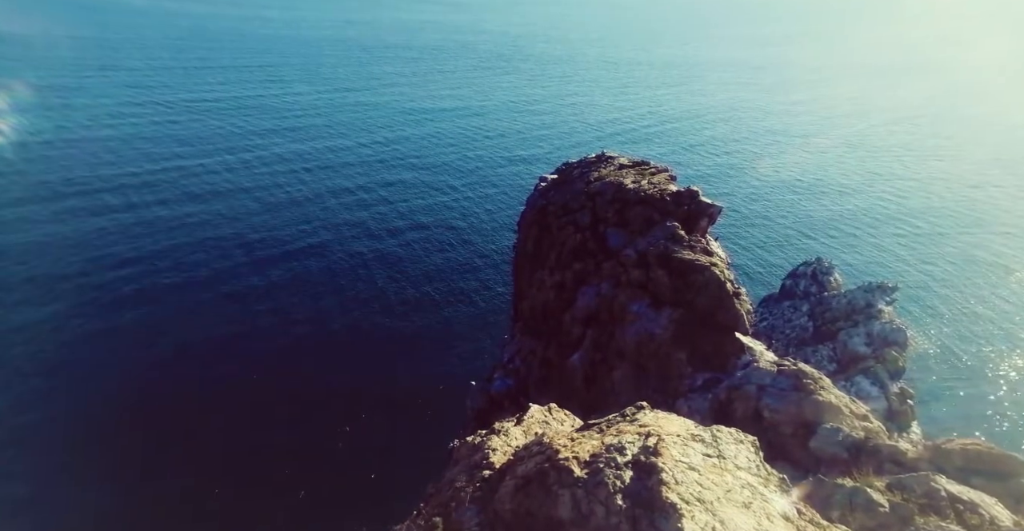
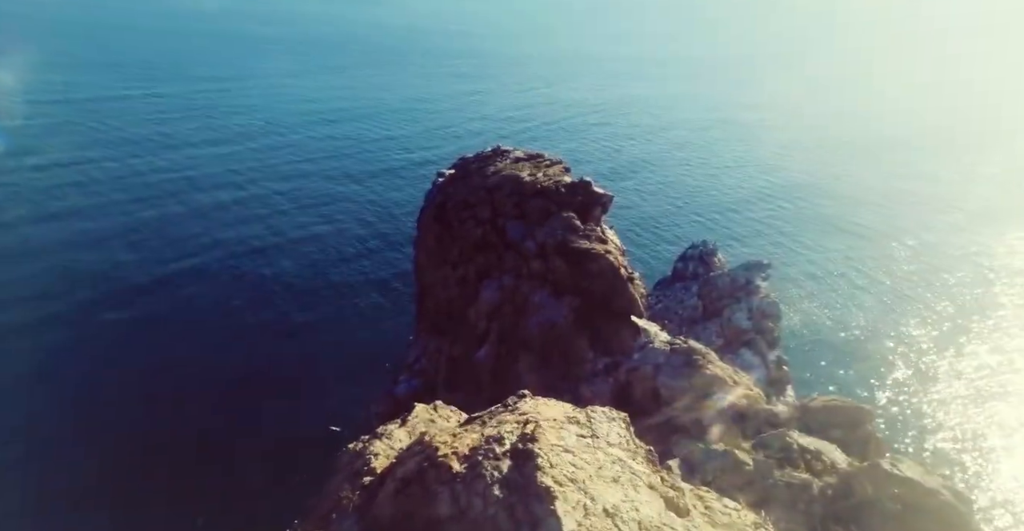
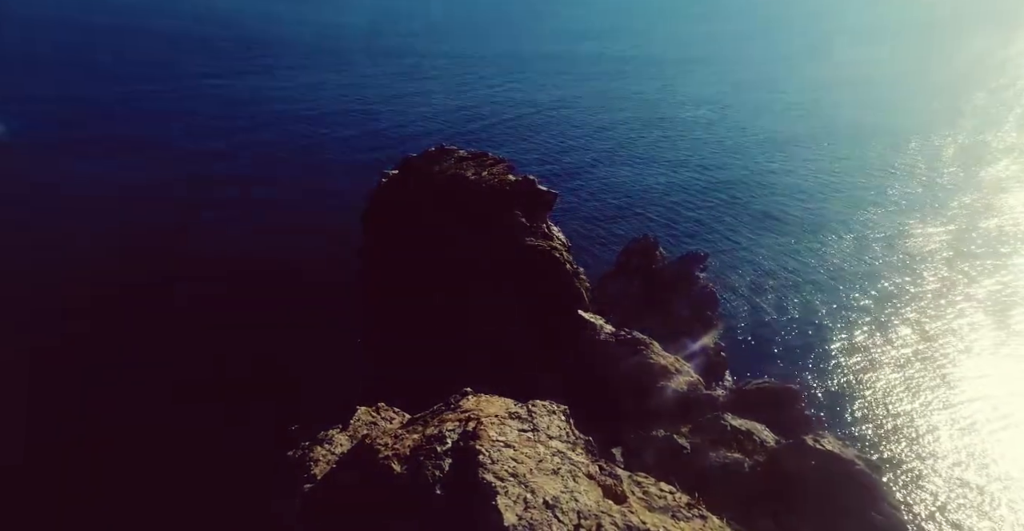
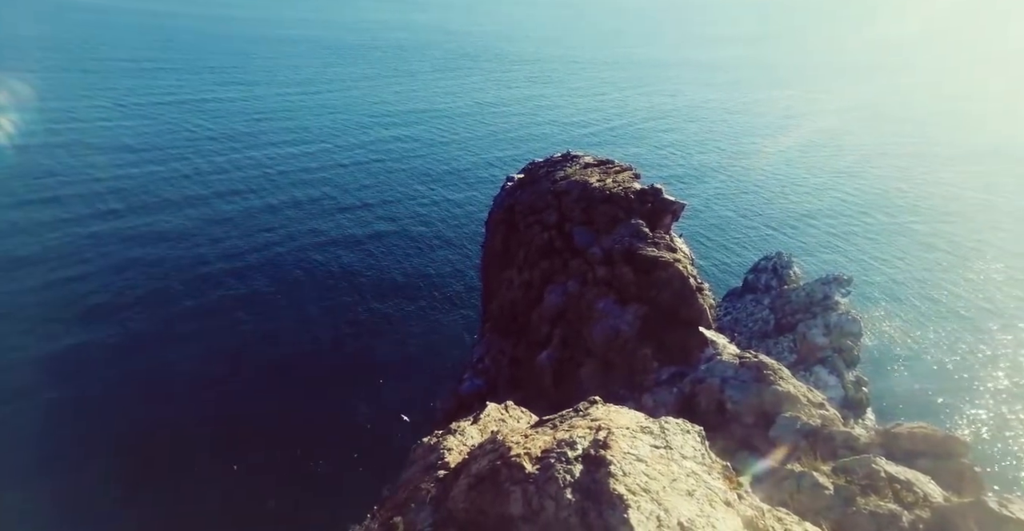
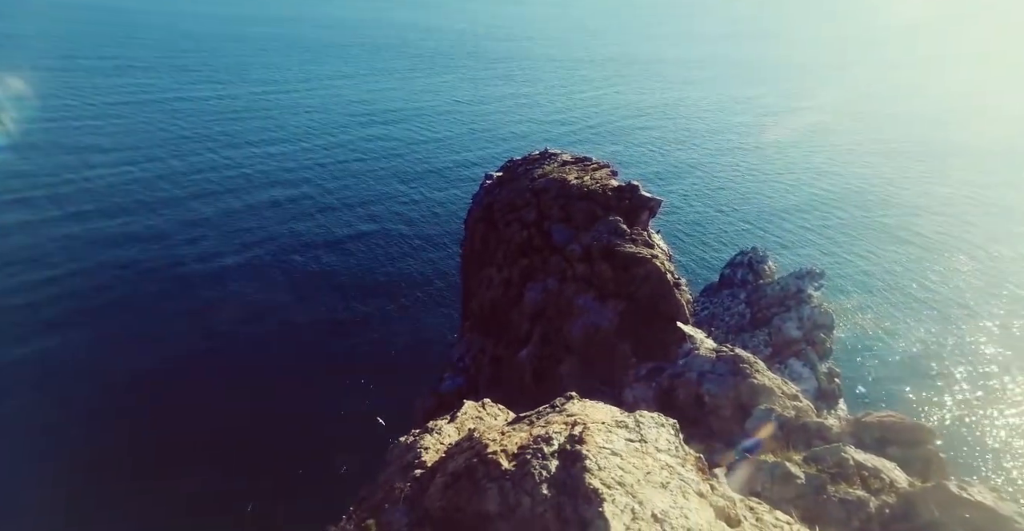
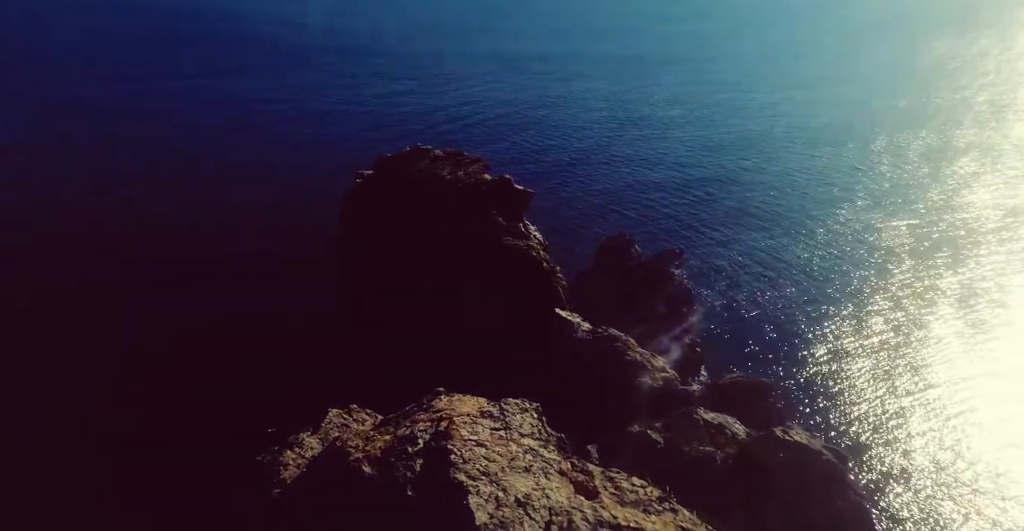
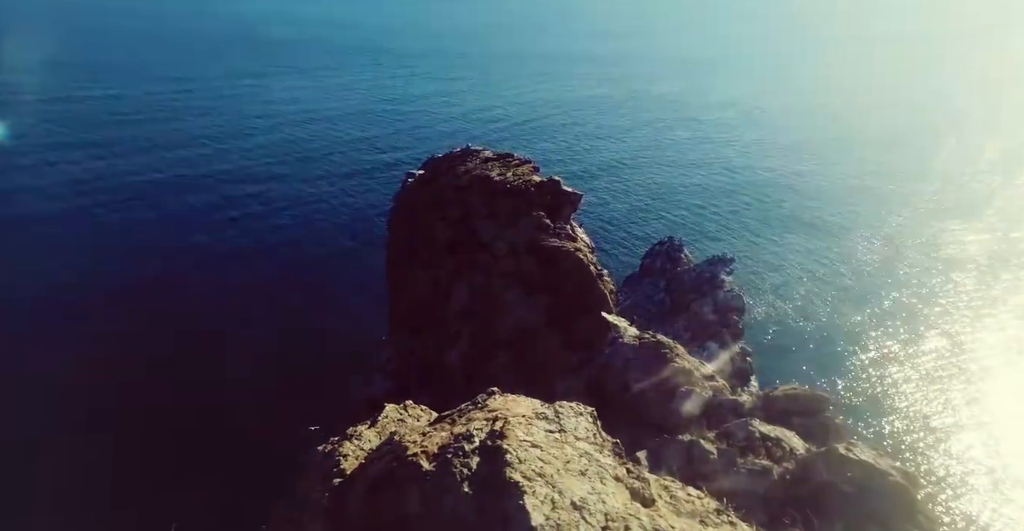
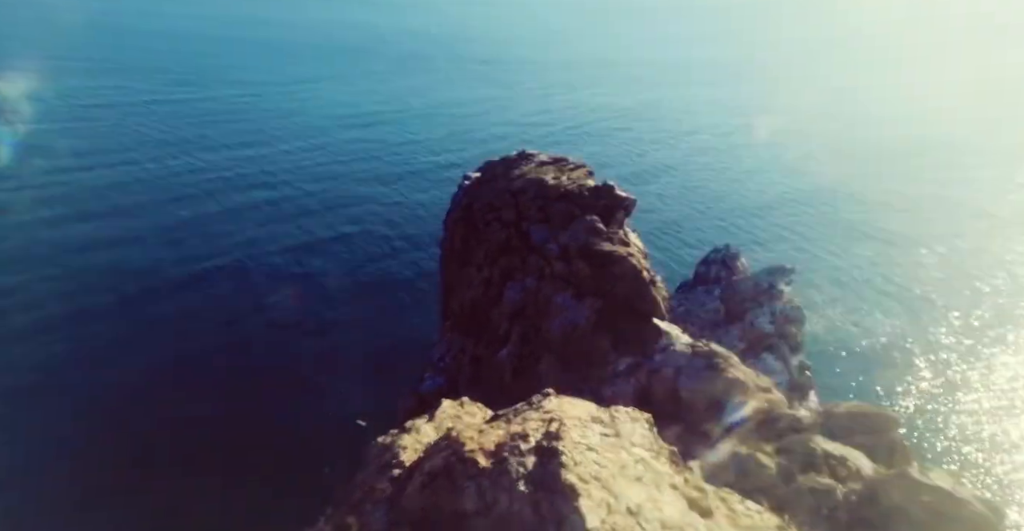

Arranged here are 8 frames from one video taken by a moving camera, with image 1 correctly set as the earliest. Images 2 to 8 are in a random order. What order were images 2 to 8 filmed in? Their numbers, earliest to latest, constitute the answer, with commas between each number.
4, 5, 8, 2, 7, 3, 6
